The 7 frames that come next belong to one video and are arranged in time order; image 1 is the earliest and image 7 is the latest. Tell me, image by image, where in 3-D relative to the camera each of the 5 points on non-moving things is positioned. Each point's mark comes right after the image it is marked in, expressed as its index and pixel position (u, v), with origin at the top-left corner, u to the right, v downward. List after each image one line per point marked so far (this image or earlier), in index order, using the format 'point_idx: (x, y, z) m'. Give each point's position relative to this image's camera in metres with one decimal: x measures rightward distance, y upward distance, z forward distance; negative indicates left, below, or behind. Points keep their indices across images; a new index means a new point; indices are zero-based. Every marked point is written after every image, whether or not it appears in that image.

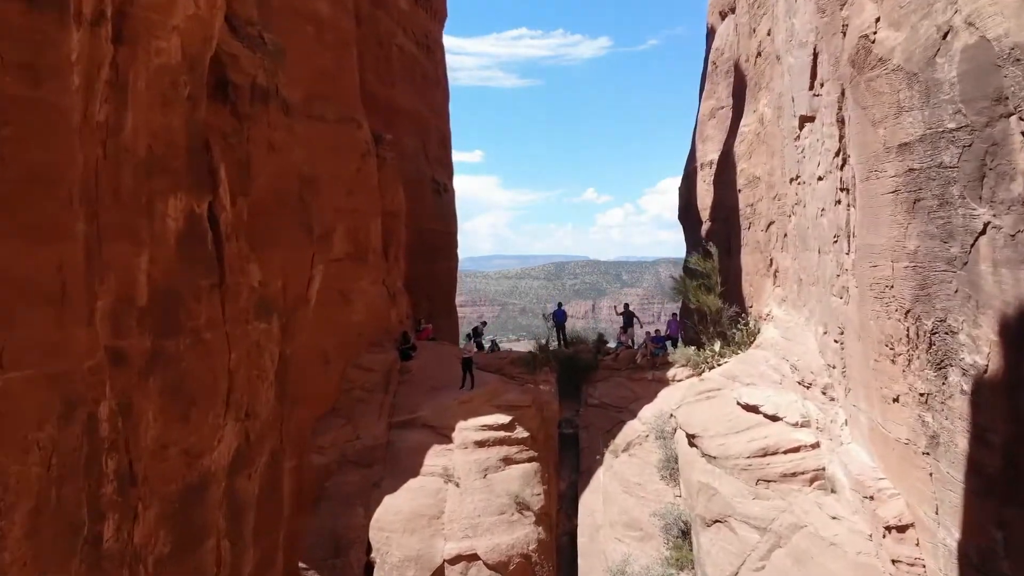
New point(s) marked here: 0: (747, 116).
0: (+6.2, +4.5, +13.7) m
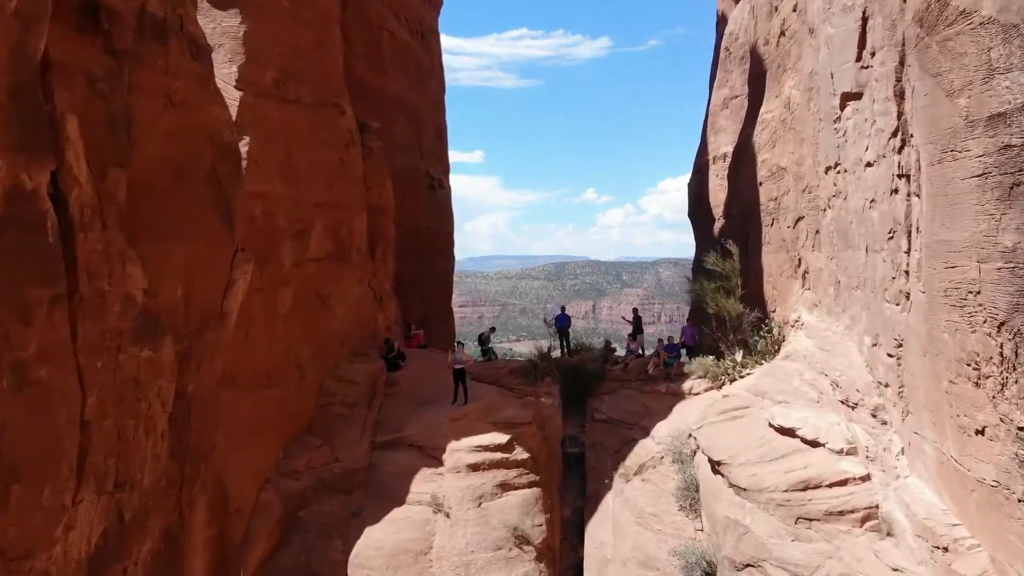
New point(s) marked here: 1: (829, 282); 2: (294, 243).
0: (+6.1, +4.4, +12.4) m
1: (+5.6, +0.1, +9.2) m
2: (-4.3, +0.9, +10.3) m
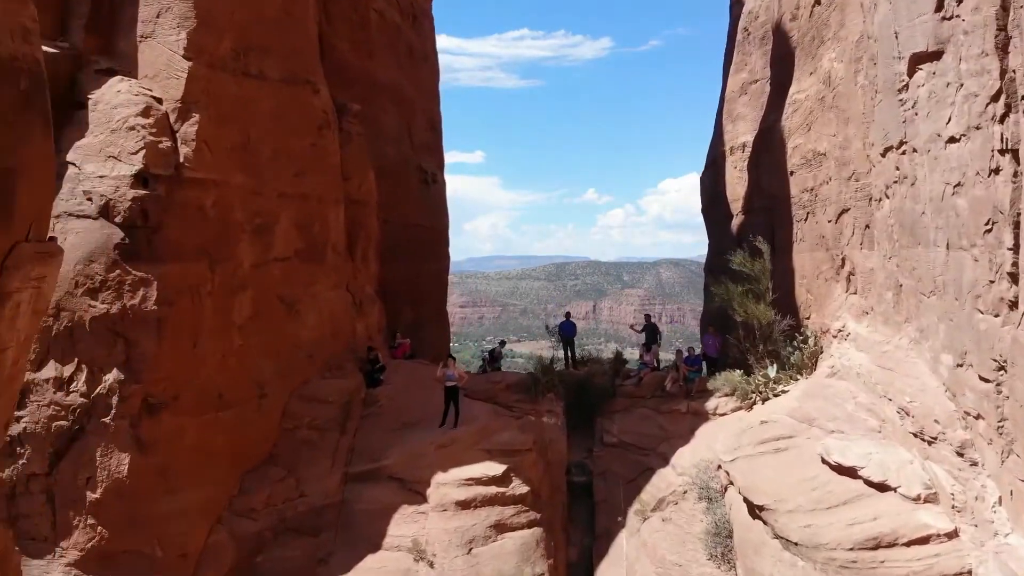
0: (+6.1, +4.3, +10.9) m
1: (+5.6, 0.0, +7.8) m
2: (-4.3, +0.8, +8.8) m
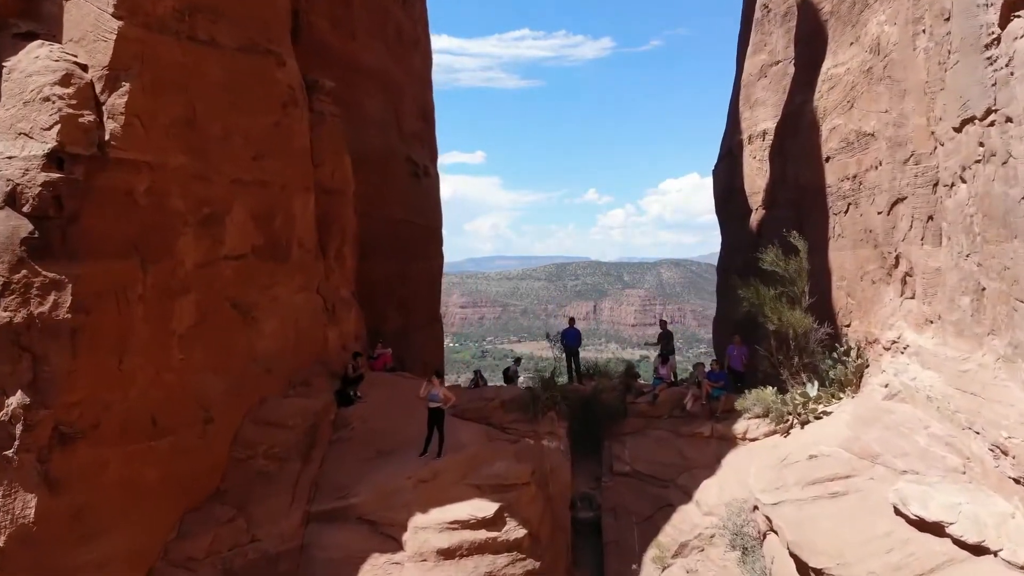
0: (+6.0, +4.3, +9.5) m
1: (+5.5, 0.0, +6.4) m
2: (-4.4, +0.8, +7.4) m
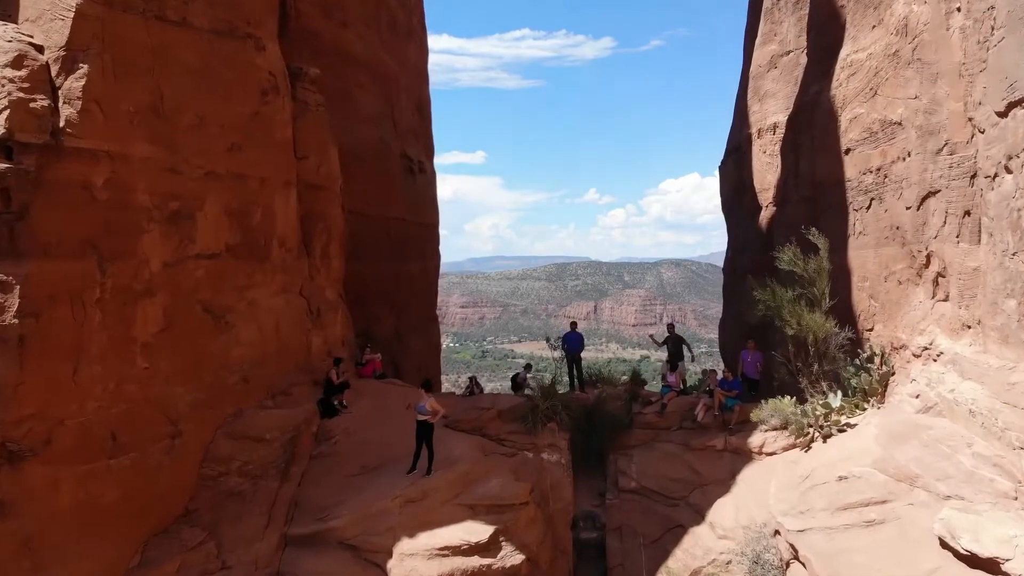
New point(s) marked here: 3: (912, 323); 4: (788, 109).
0: (+5.9, +4.3, +8.9) m
1: (+5.4, 0.0, +5.7) m
2: (-4.5, +0.7, +6.8) m
3: (+5.6, -0.5, +7.3) m
4: (+6.8, +4.4, +12.8) m
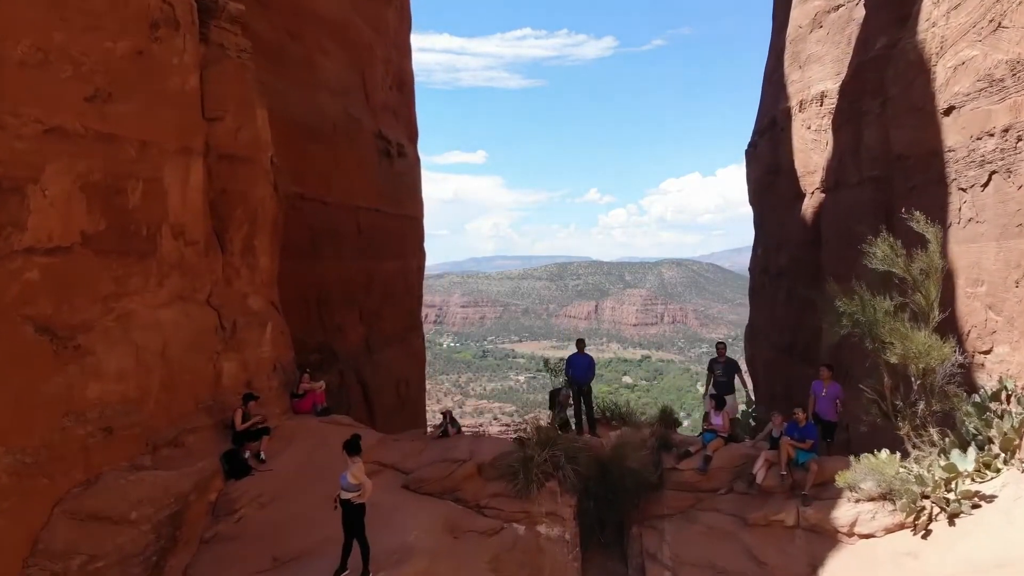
0: (+5.8, +4.2, +6.6) m
1: (+5.3, -0.1, +3.4) m
2: (-4.7, +0.7, +4.5) m
3: (+5.4, -0.6, +5.1) m
4: (+6.6, +4.3, +10.5) m
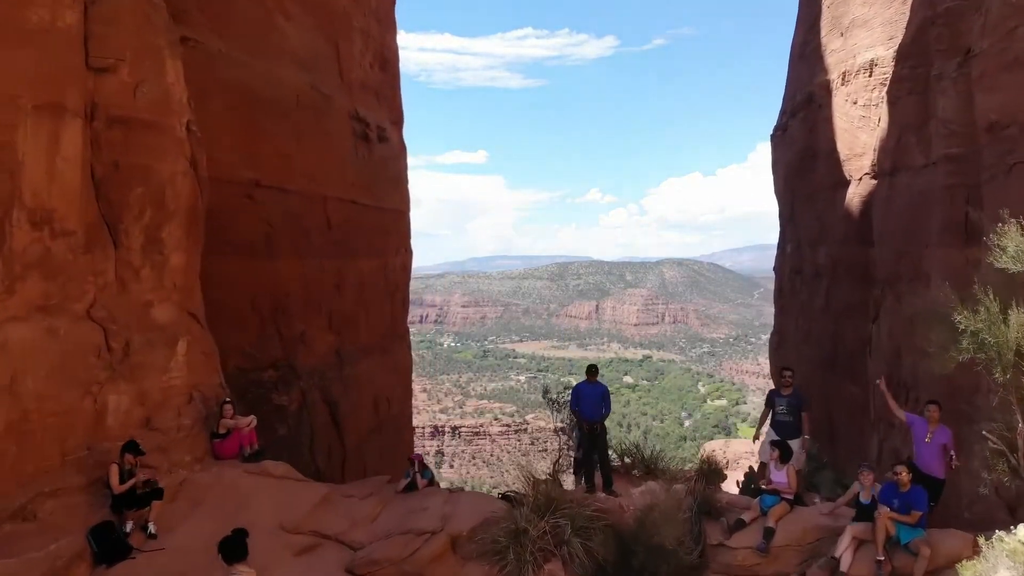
0: (+5.6, +4.1, +5.0) m
1: (+5.1, -0.2, +1.8) m
2: (-4.8, +0.6, +2.9) m
3: (+5.3, -0.7, +3.4) m
4: (+6.5, +4.3, +8.9) m
